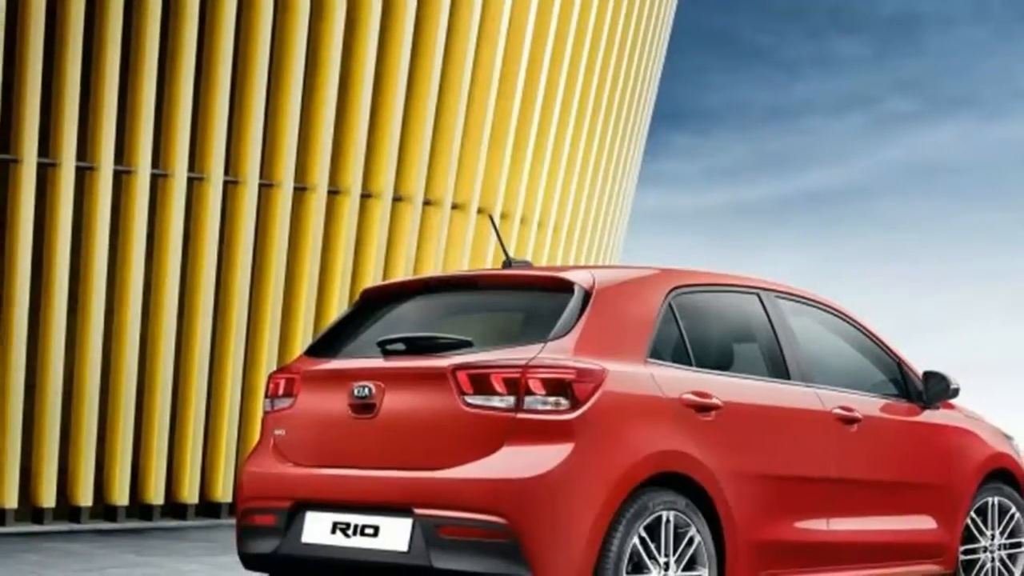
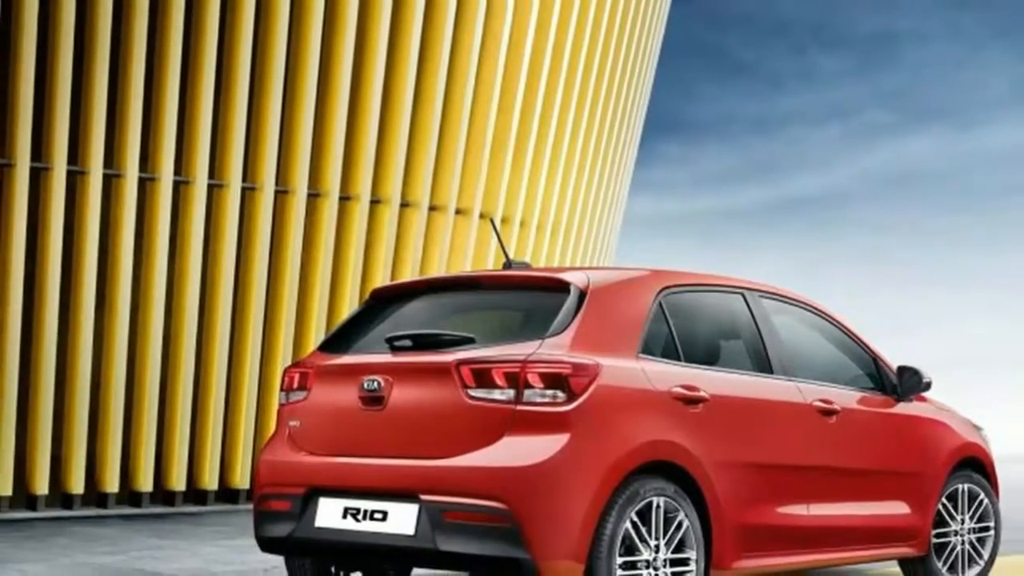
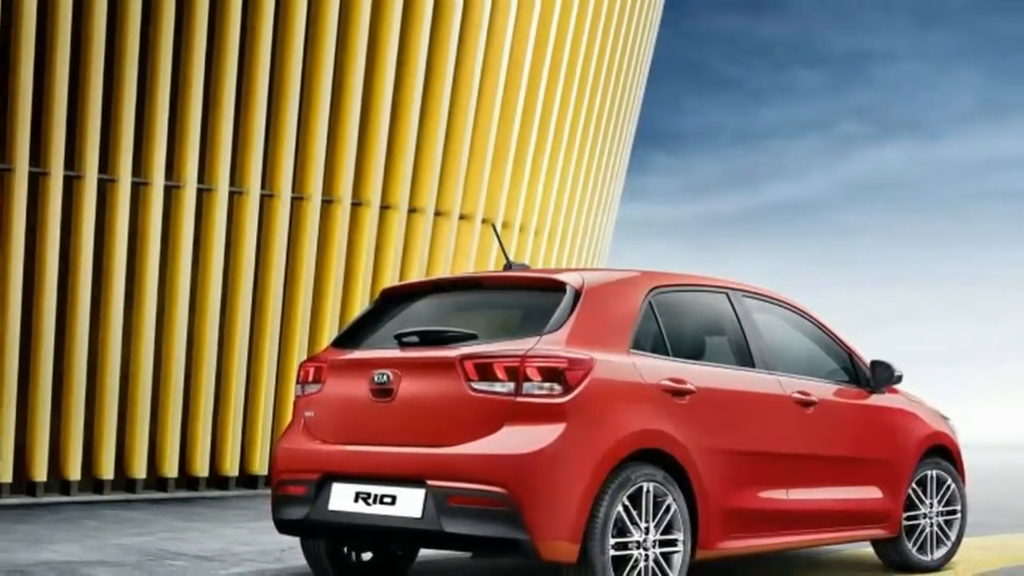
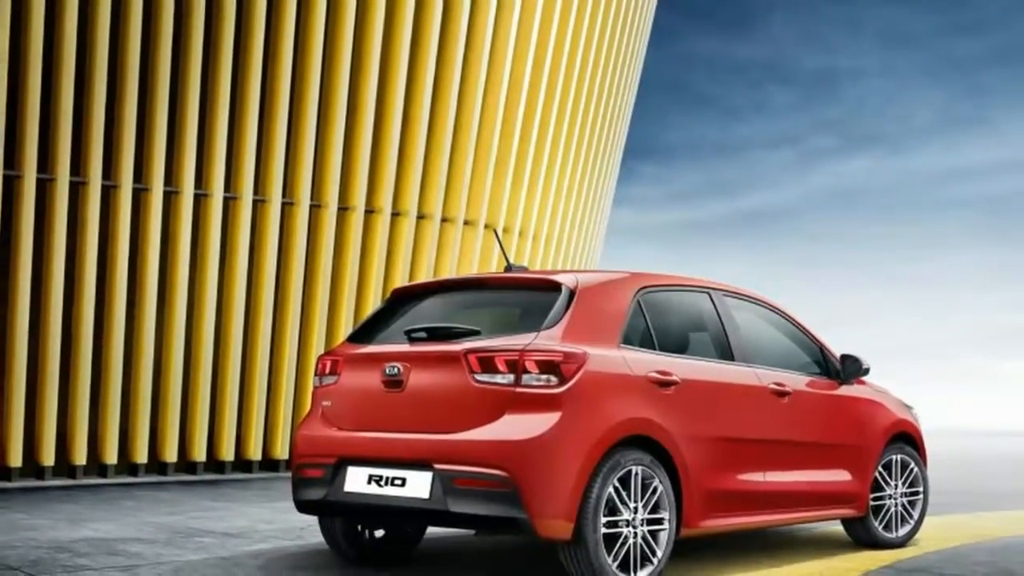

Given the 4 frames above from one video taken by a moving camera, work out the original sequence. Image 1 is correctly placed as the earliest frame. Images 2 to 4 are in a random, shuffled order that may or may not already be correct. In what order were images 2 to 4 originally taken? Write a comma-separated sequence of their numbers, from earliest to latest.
2, 3, 4
